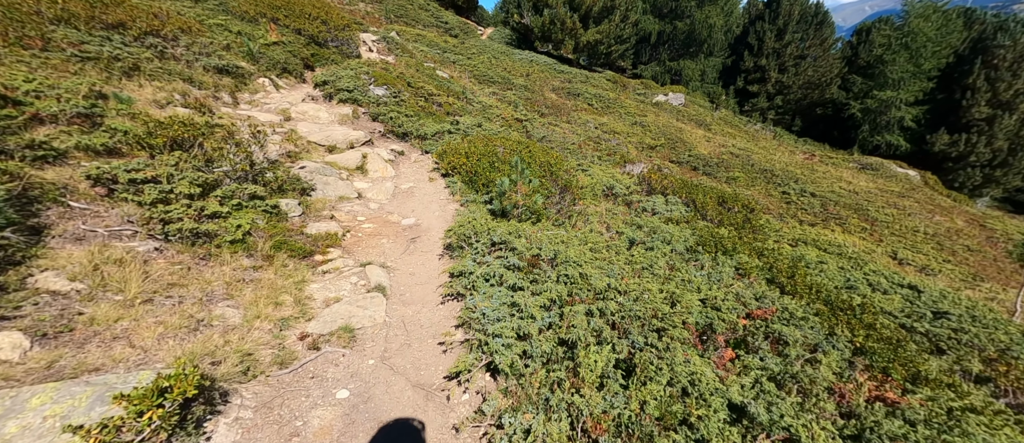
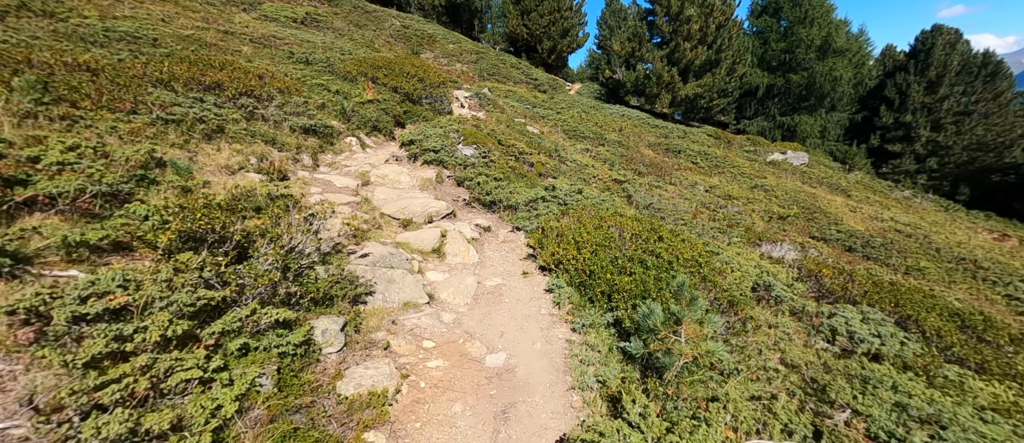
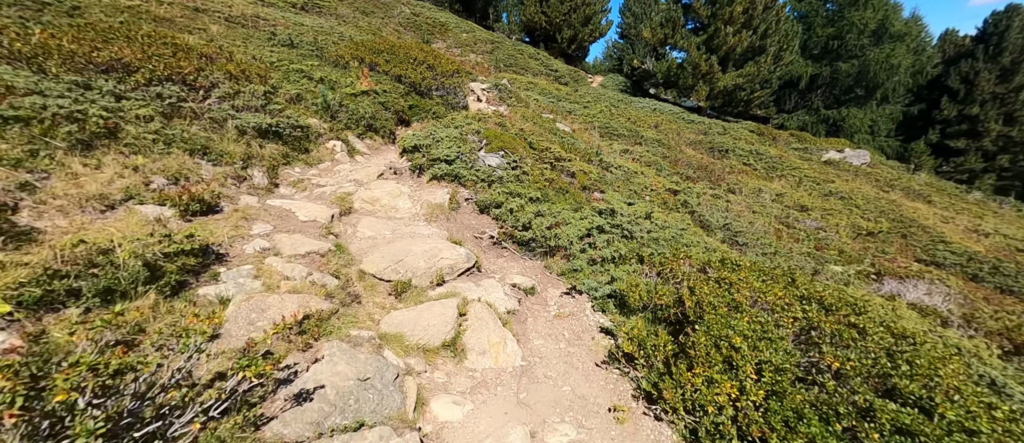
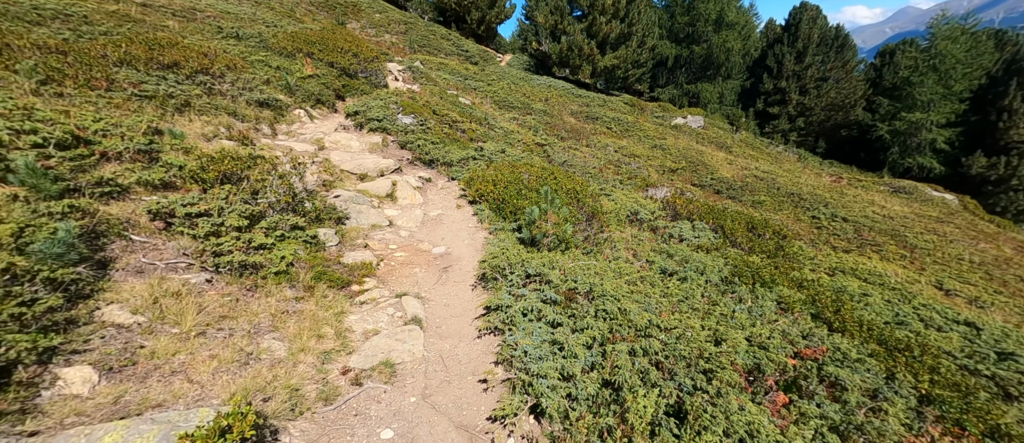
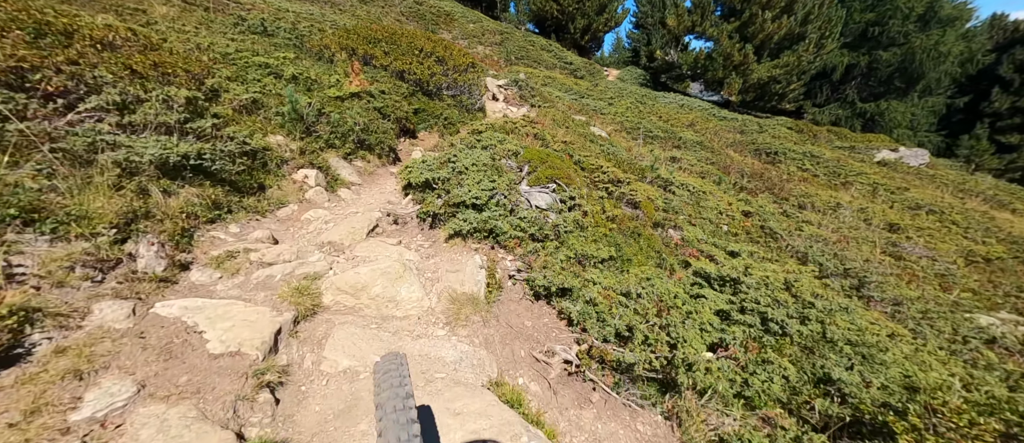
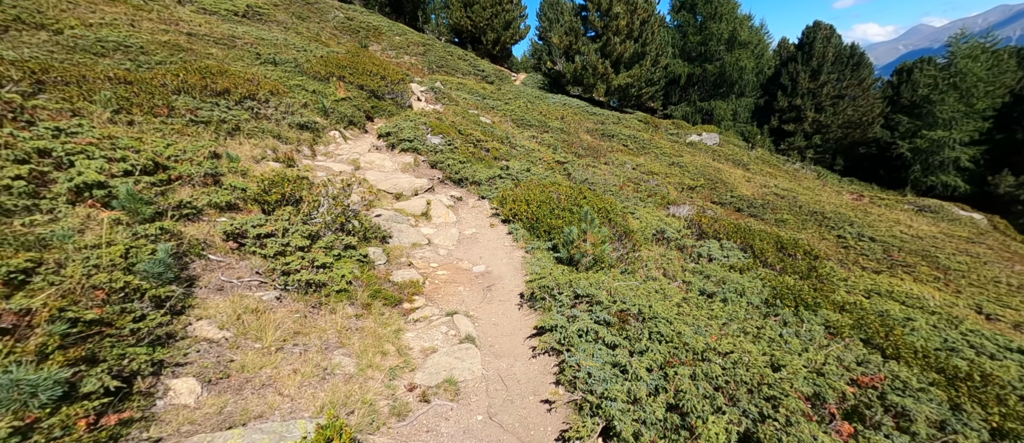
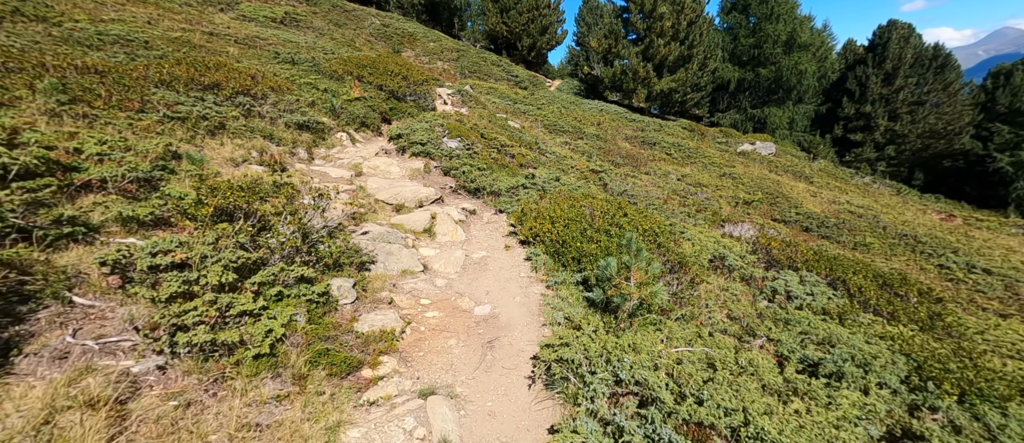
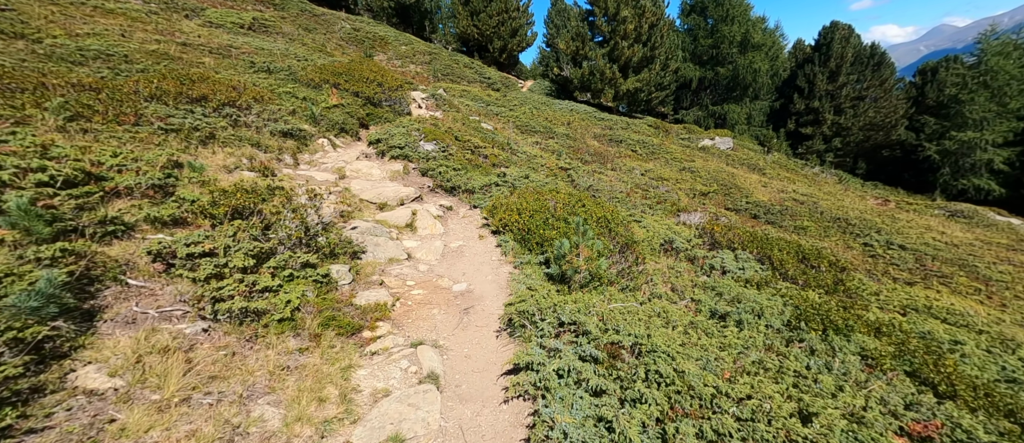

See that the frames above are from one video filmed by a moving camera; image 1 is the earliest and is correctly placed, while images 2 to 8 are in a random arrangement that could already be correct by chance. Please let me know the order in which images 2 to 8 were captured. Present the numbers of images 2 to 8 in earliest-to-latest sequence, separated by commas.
4, 6, 8, 7, 2, 3, 5
